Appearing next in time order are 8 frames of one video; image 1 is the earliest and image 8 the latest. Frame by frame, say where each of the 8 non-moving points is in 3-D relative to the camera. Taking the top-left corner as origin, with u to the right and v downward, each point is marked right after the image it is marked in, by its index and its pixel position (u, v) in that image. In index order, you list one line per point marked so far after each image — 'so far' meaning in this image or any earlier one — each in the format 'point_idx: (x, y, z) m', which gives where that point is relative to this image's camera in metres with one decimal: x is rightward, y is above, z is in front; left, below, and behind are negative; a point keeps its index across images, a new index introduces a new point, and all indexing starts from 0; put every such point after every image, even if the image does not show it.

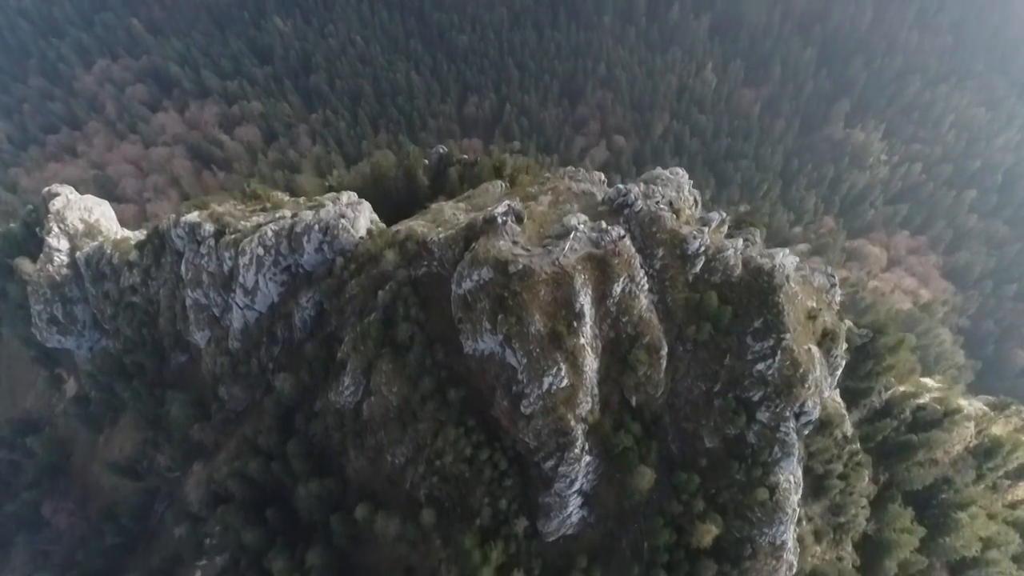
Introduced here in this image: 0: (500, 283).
0: (-0.2, +0.1, +10.2) m
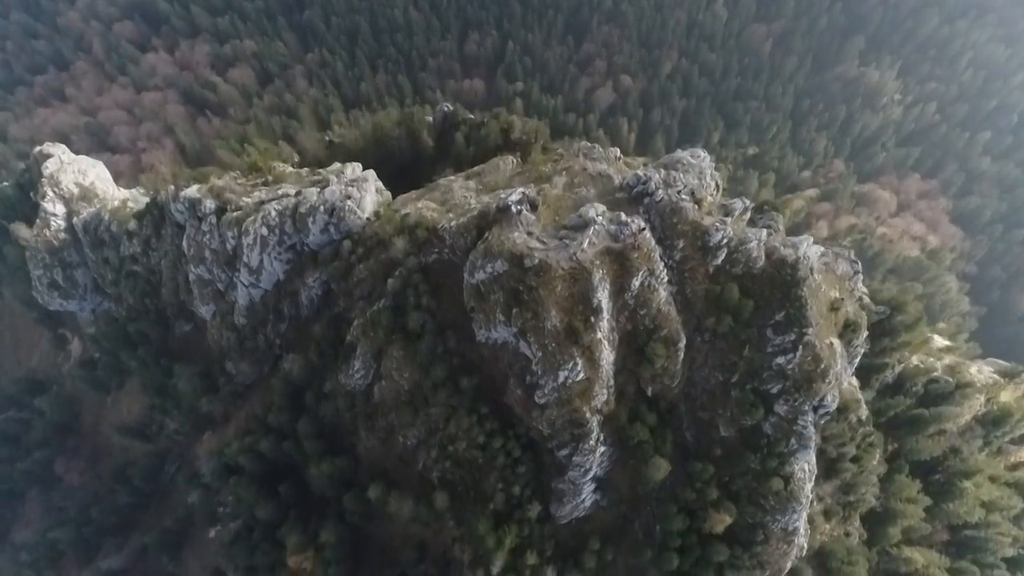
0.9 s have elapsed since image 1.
0: (0.0, +0.2, +9.9) m
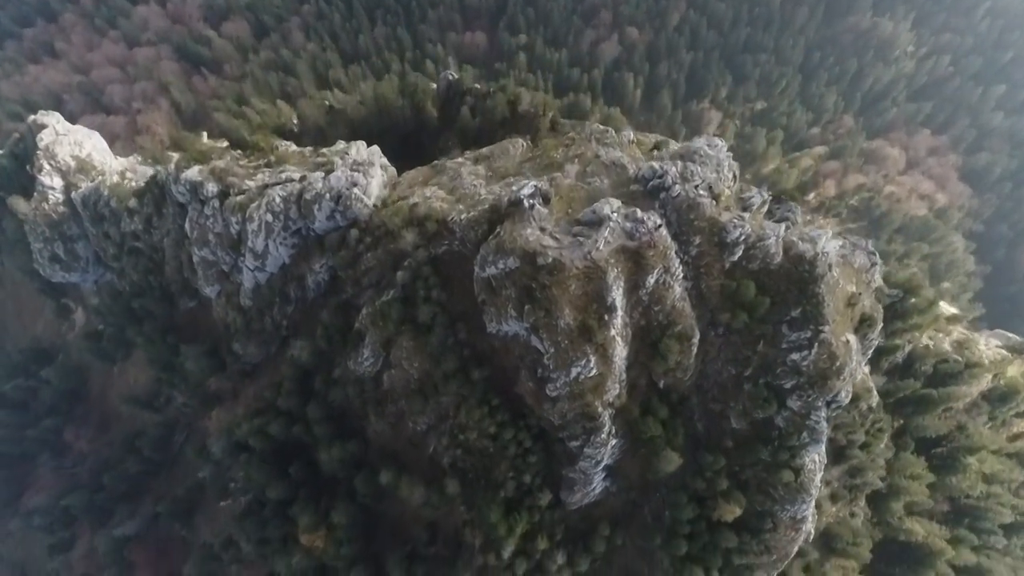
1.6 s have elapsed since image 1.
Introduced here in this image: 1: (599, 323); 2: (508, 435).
0: (+0.2, +0.2, +9.7) m
1: (+1.2, -0.5, +9.7) m
2: (-0.1, -2.3, +11.3) m
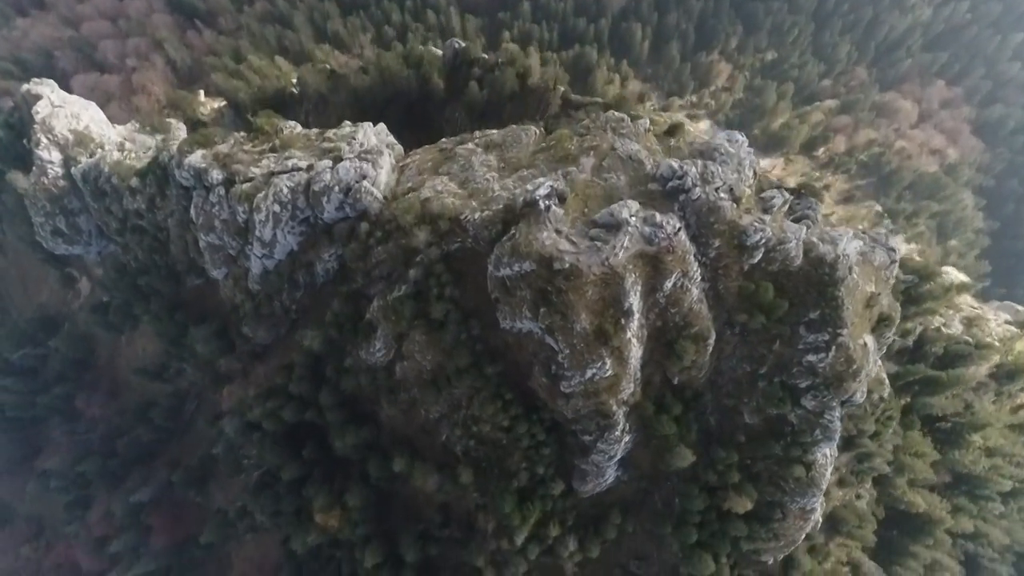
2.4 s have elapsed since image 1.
0: (+0.4, +0.1, +9.5) m
1: (+1.4, -0.5, +9.6) m
2: (+0.1, -2.2, +11.3) m
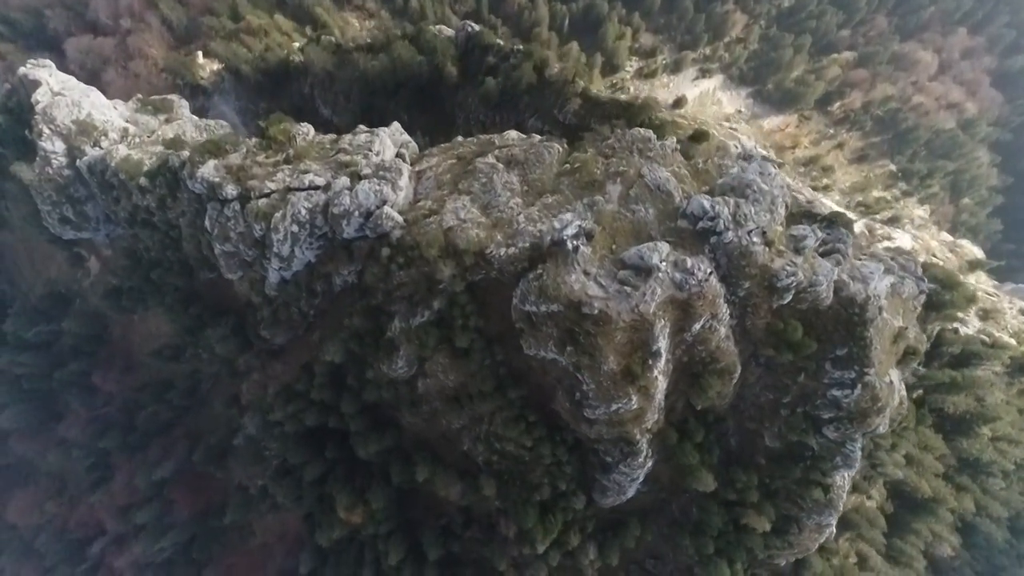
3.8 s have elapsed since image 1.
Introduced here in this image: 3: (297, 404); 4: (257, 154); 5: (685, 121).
0: (+0.8, -0.4, +9.5) m
1: (+1.7, -1.1, +9.6) m
2: (+0.5, -2.5, +11.5) m
3: (-4.2, -2.3, +14.1) m
4: (-4.5, +2.4, +12.6) m
5: (+3.7, +3.2, +15.1) m
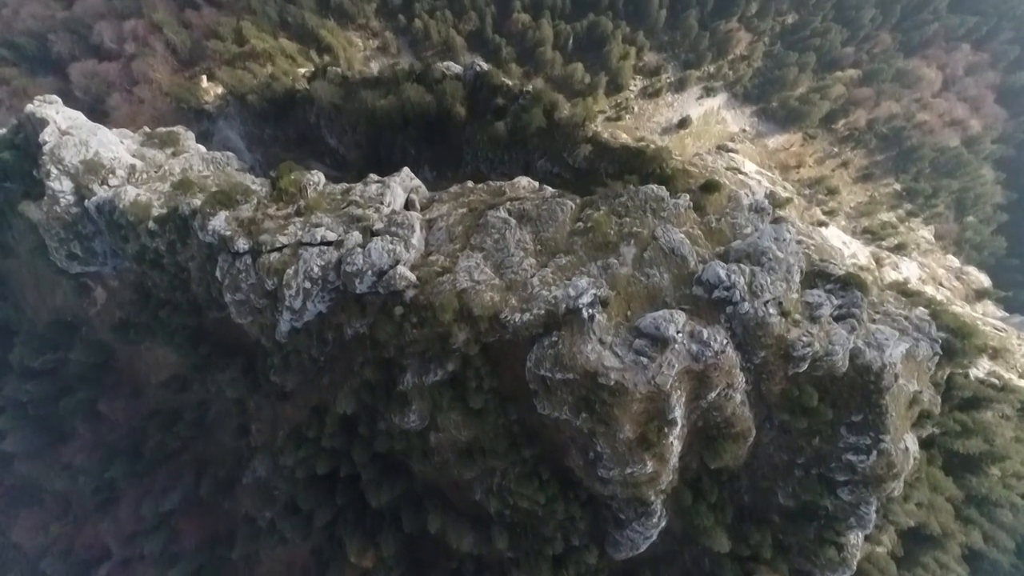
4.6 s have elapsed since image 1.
0: (+1.0, -1.3, +9.5) m
1: (+2.0, -2.0, +9.6) m
2: (+0.7, -3.4, +11.5) m
3: (-4.0, -3.2, +14.1) m
4: (-4.3, +1.5, +12.6) m
5: (+3.9, +2.3, +15.1) m
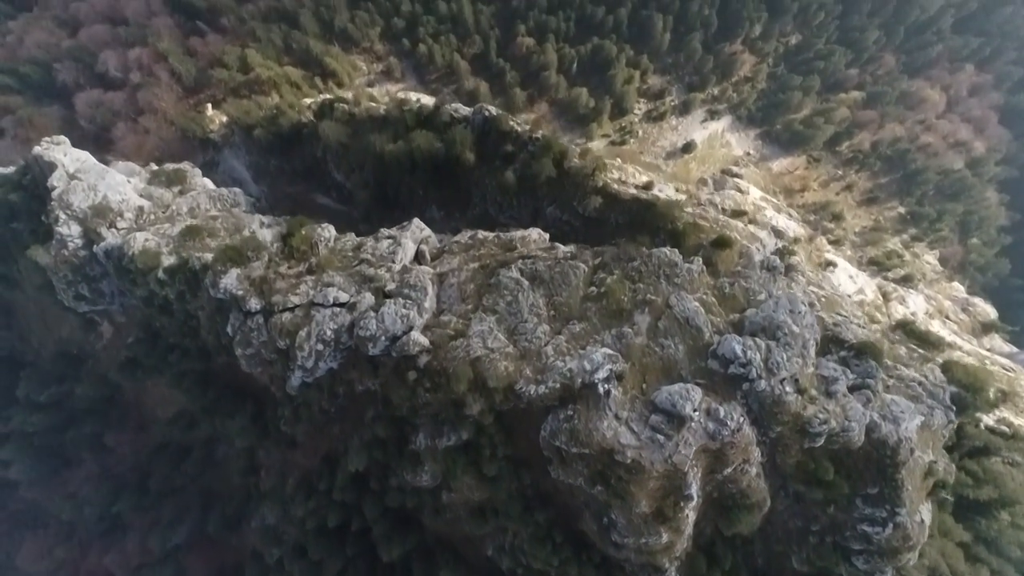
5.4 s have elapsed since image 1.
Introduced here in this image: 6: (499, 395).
0: (+1.2, -2.3, +9.5) m
1: (+2.2, -2.9, +9.6) m
2: (+0.9, -4.4, +11.5) m
3: (-3.8, -4.2, +14.1) m
4: (-4.1, +0.5, +12.6) m
5: (+4.1, +1.3, +15.1) m
6: (-0.2, -1.4, +10.4) m
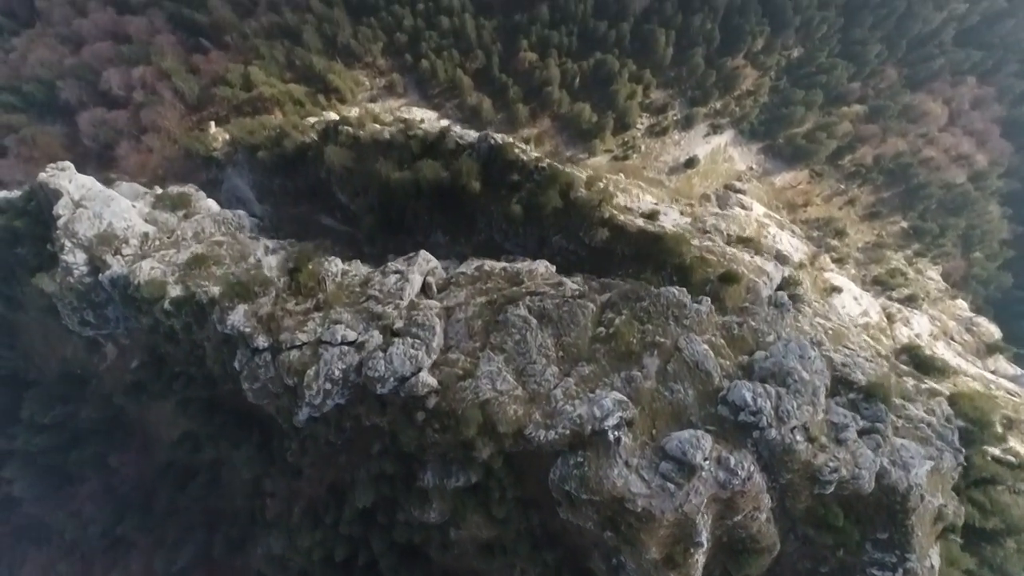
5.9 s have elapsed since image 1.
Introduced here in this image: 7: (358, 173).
0: (+1.3, -2.9, +9.5) m
1: (+2.3, -3.6, +9.6) m
2: (+1.1, -5.0, +11.5) m
3: (-3.7, -4.8, +14.1) m
4: (-3.9, -0.2, +12.6) m
5: (+4.2, +0.7, +15.1) m
6: (-0.1, -2.0, +10.4) m
7: (-3.6, +2.5, +16.9) m
